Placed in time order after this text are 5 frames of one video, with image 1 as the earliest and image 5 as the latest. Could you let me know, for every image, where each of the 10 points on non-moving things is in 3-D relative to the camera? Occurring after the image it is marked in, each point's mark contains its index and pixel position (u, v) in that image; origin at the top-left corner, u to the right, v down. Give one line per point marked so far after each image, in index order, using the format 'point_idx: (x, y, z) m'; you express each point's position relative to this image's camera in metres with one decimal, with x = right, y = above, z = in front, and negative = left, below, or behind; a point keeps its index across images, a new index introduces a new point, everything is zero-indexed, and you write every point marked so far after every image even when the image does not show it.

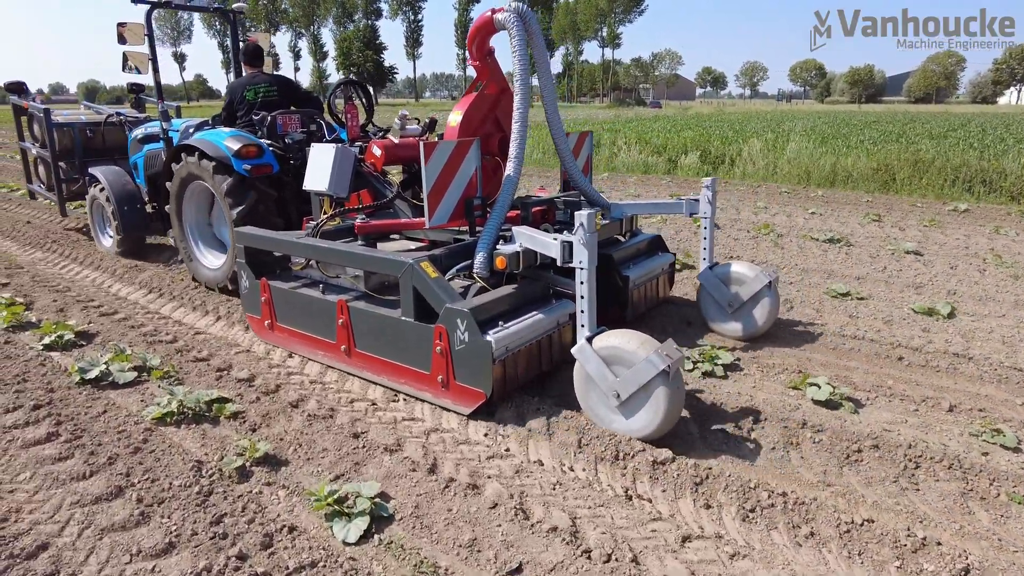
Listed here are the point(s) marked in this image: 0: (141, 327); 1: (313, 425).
0: (-2.6, -0.3, +4.5) m
1: (-0.9, -0.7, +3.1) m
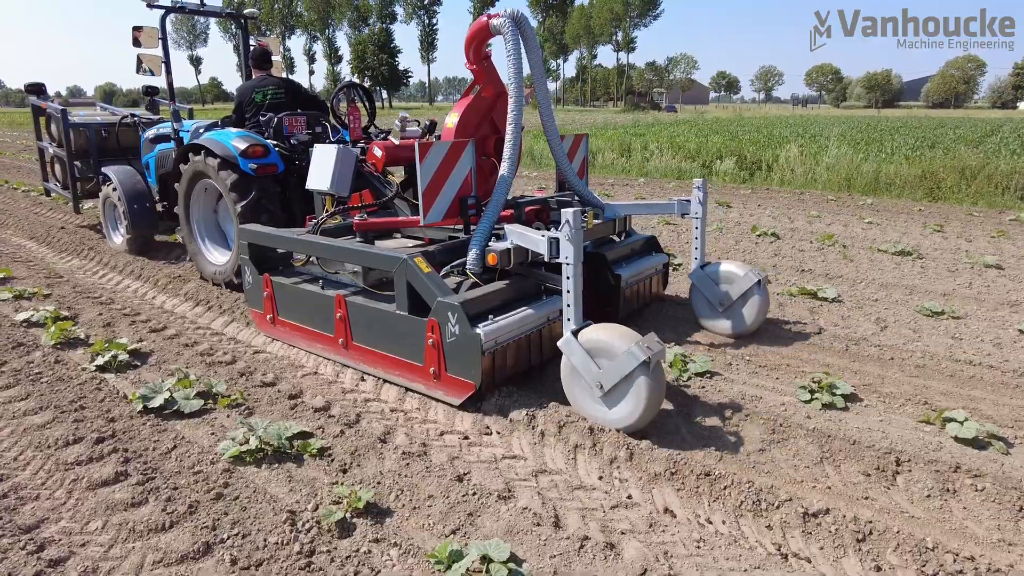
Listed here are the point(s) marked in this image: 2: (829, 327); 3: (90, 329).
0: (-2.0, -0.4, +4.2) m
1: (-0.4, -0.8, +2.8) m
2: (+2.4, -0.3, +4.9) m
3: (-2.9, -0.3, +4.4) m
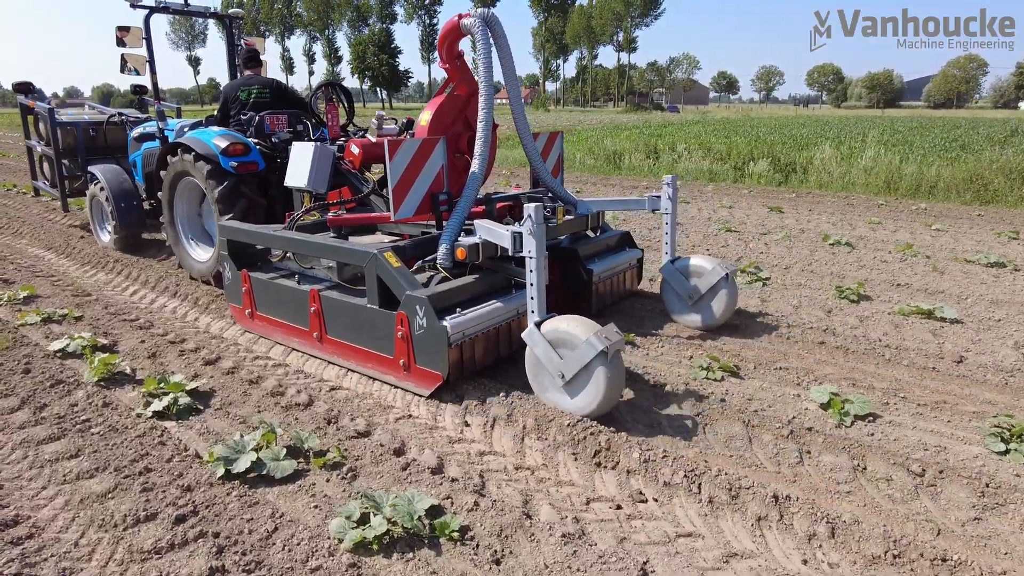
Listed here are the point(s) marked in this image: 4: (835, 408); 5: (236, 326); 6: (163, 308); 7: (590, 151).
0: (-1.4, -0.5, +3.6) m
1: (+0.2, -0.9, +2.2) m
2: (+3.0, -0.4, +4.3) m
3: (-2.2, -0.4, +3.9) m
4: (+1.6, -0.6, +3.3) m
5: (-2.0, -0.3, +4.7) m
6: (-2.8, -0.1, +5.2) m
7: (+1.9, +3.5, +16.7) m
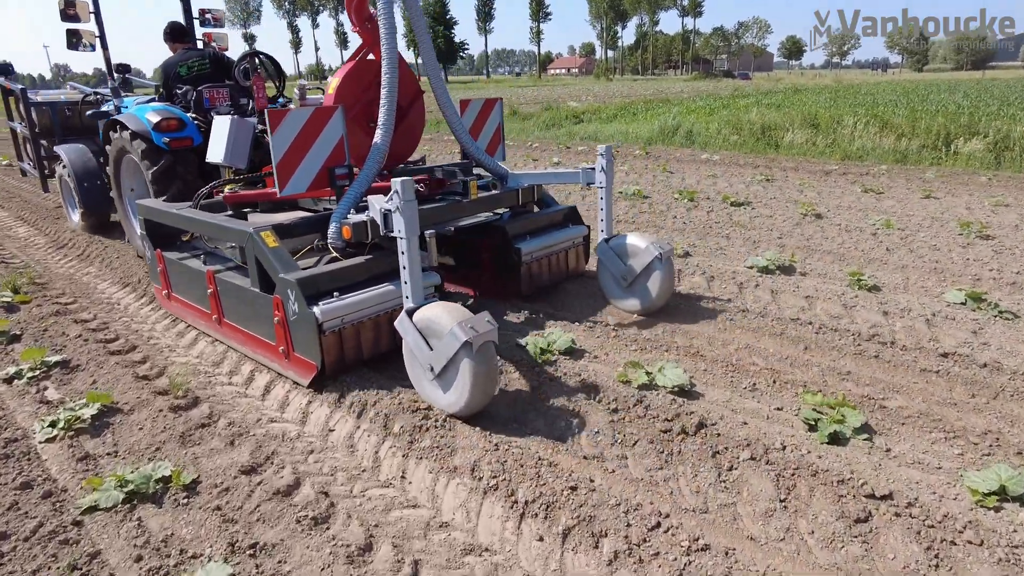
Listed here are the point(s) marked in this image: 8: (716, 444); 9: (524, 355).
0: (+0.4, -1.1, +1.3) m
1: (+1.9, -1.5, -0.2) m
2: (+4.8, -1.0, +1.7) m
3: (-0.4, -1.0, +1.6) m
4: (+3.4, -1.2, +0.8) m
5: (-0.1, -0.8, +2.4) m
6: (-0.9, -0.6, +3.0) m
7: (+4.6, +3.5, +14.0) m
8: (+0.8, -0.6, +2.6) m
9: (+0.1, -0.3, +3.4) m
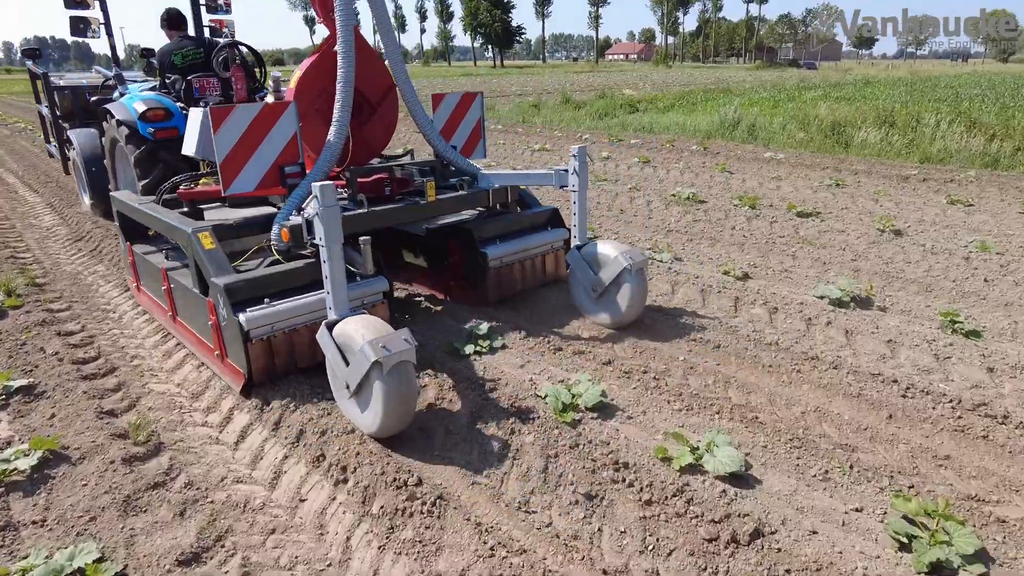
0: (+0.3, -1.3, +0.8) m
1: (+1.7, -1.8, -0.8) m
2: (+4.7, -1.3, +0.8) m
3: (-0.5, -1.2, +1.1) m
4: (+3.2, -1.5, 0.0) m
5: (-0.2, -1.0, +1.9) m
6: (-0.9, -0.8, +2.5) m
7: (+5.6, +3.3, +13.0) m
8: (+0.8, -0.8, +2.0) m
9: (+0.1, -0.5, +2.8) m
